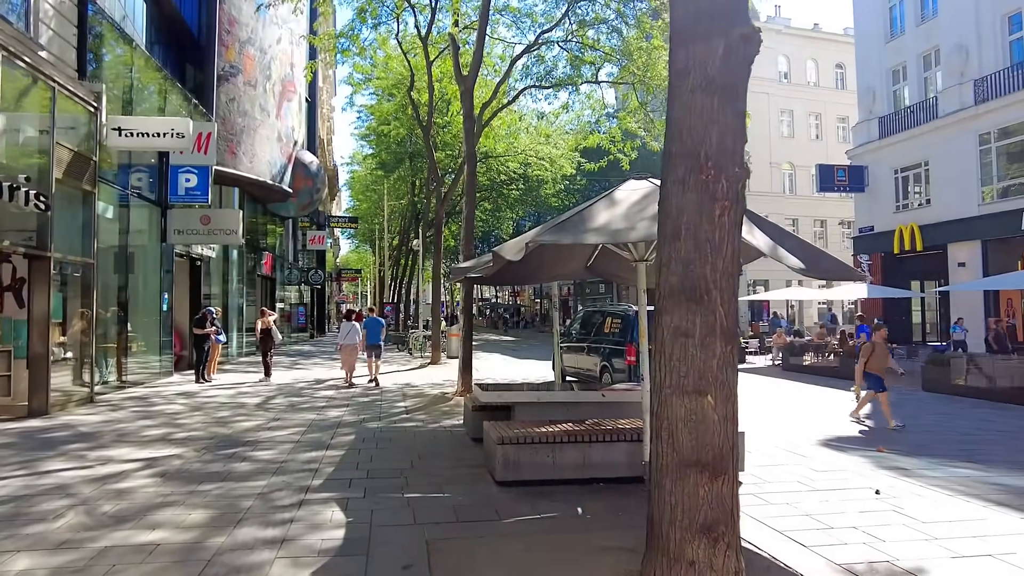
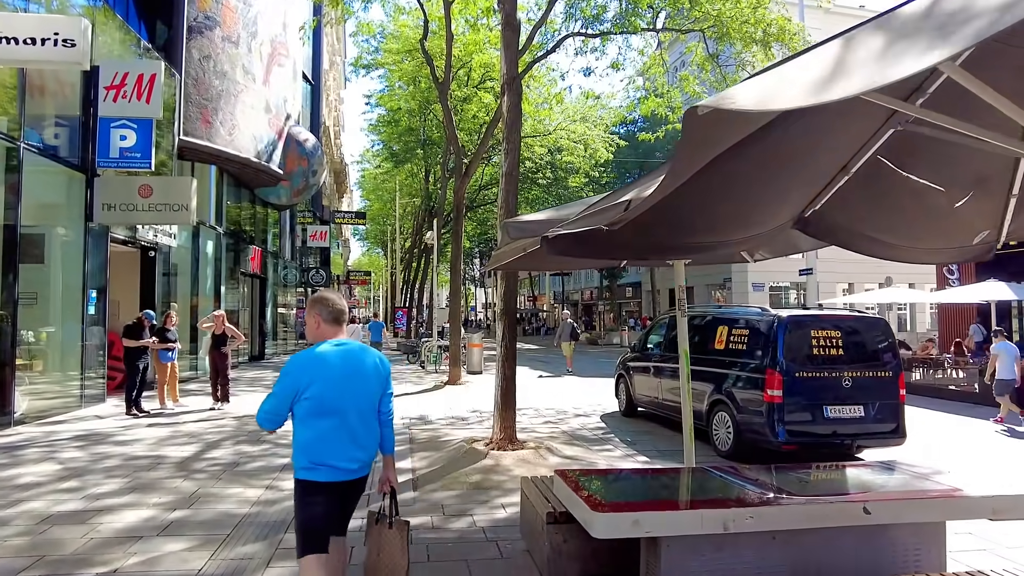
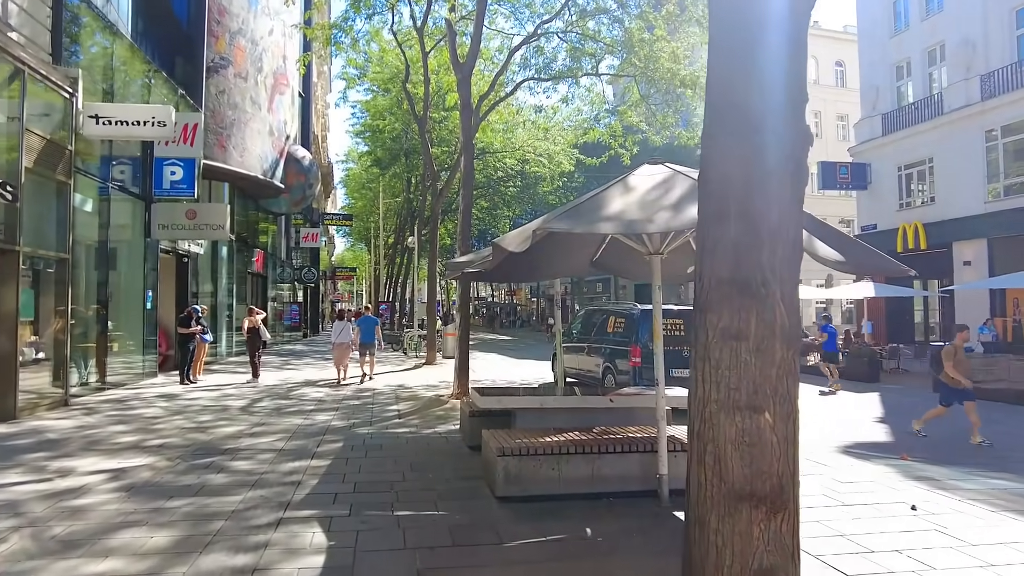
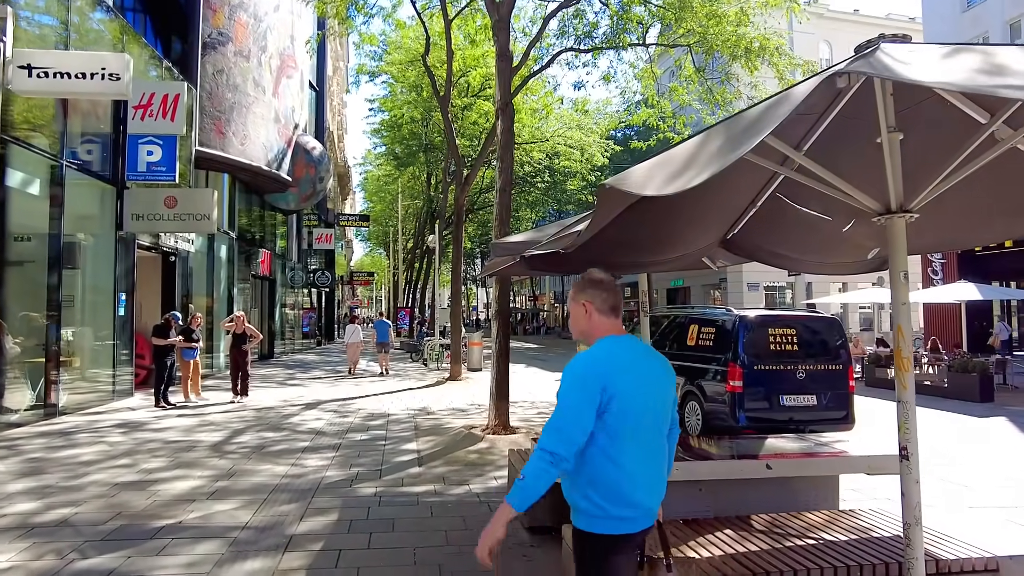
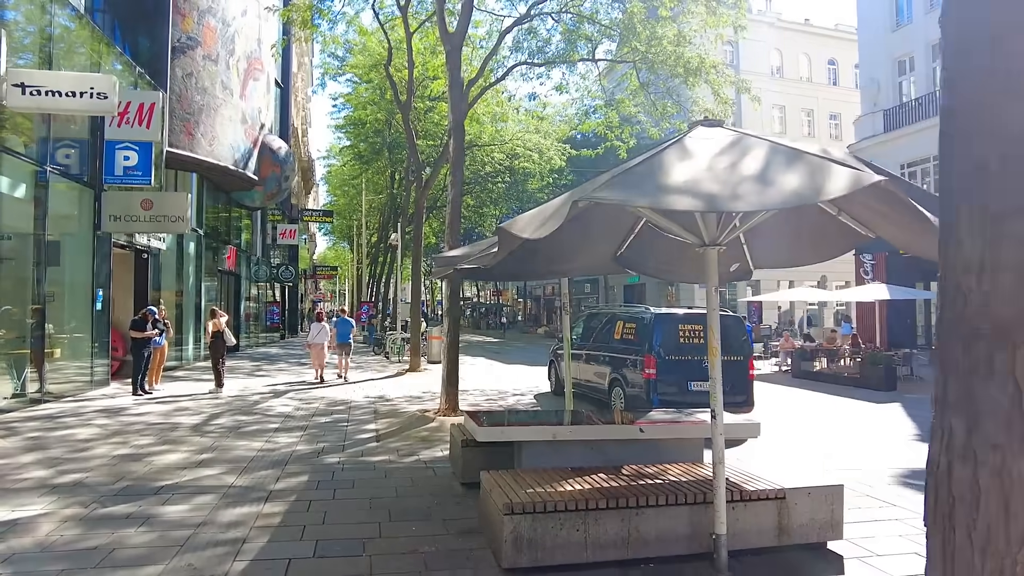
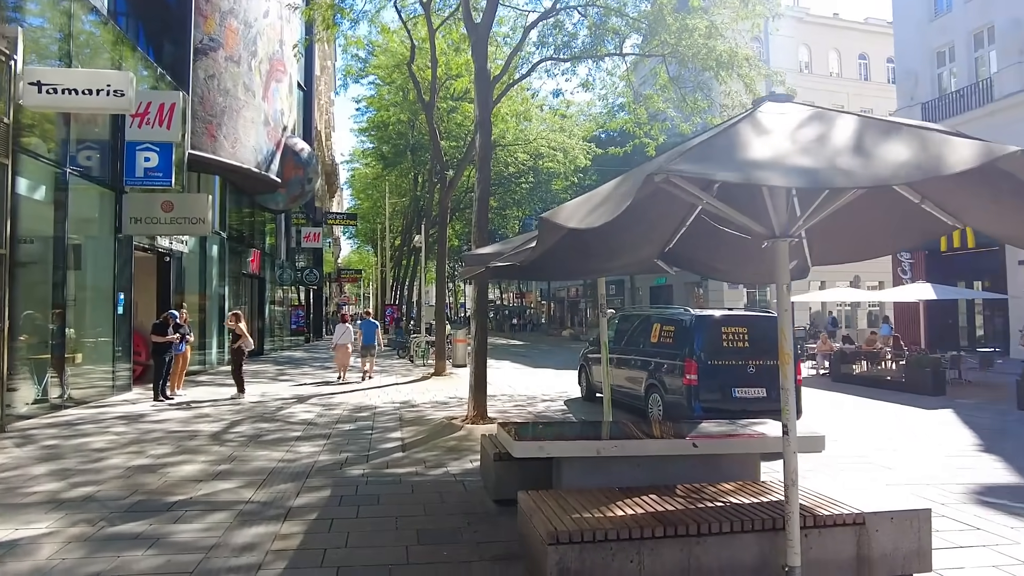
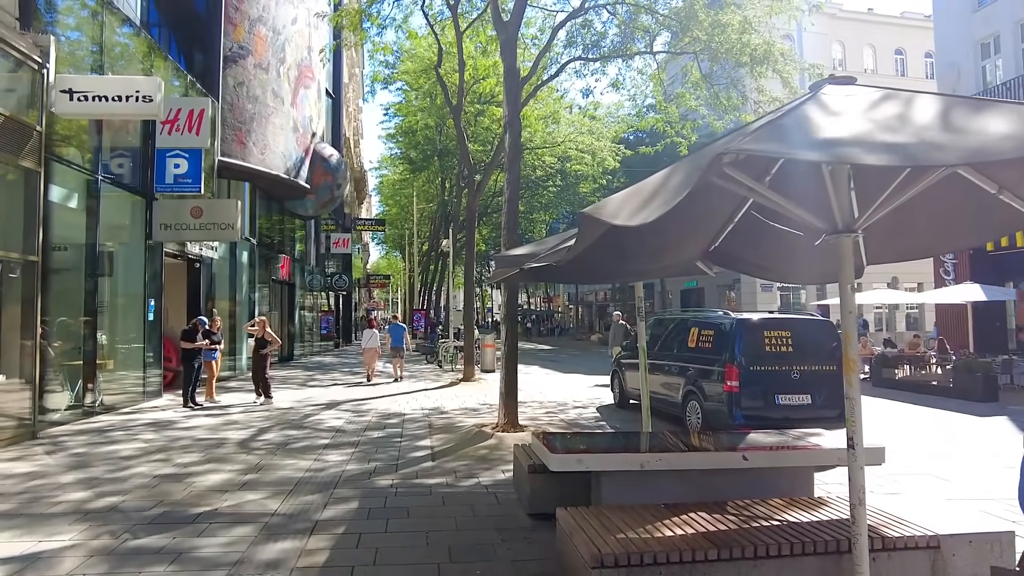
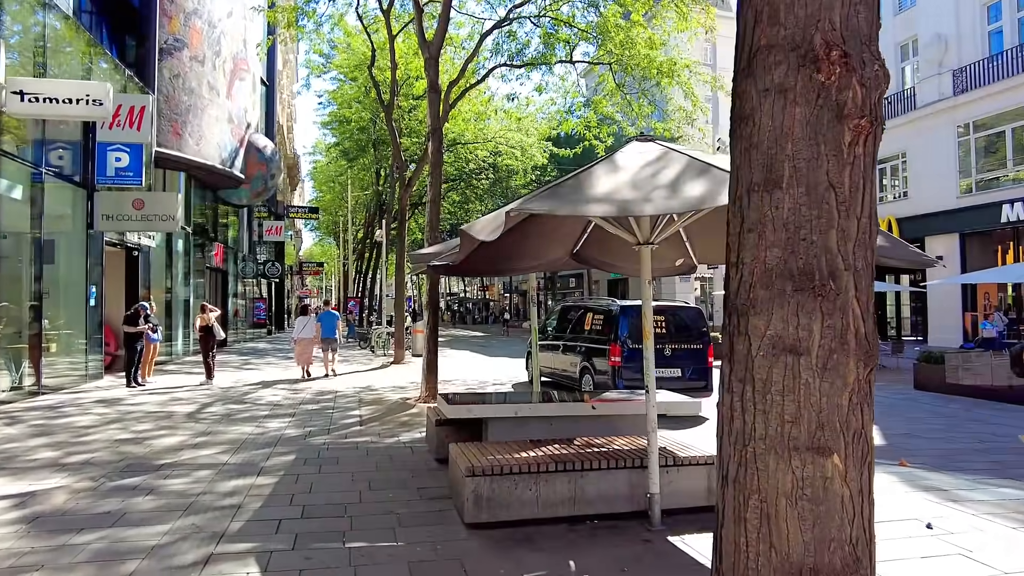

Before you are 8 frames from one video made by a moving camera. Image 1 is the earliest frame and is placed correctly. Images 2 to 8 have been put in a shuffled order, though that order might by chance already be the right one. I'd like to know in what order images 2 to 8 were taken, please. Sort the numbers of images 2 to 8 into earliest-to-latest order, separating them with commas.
3, 8, 5, 6, 7, 4, 2
